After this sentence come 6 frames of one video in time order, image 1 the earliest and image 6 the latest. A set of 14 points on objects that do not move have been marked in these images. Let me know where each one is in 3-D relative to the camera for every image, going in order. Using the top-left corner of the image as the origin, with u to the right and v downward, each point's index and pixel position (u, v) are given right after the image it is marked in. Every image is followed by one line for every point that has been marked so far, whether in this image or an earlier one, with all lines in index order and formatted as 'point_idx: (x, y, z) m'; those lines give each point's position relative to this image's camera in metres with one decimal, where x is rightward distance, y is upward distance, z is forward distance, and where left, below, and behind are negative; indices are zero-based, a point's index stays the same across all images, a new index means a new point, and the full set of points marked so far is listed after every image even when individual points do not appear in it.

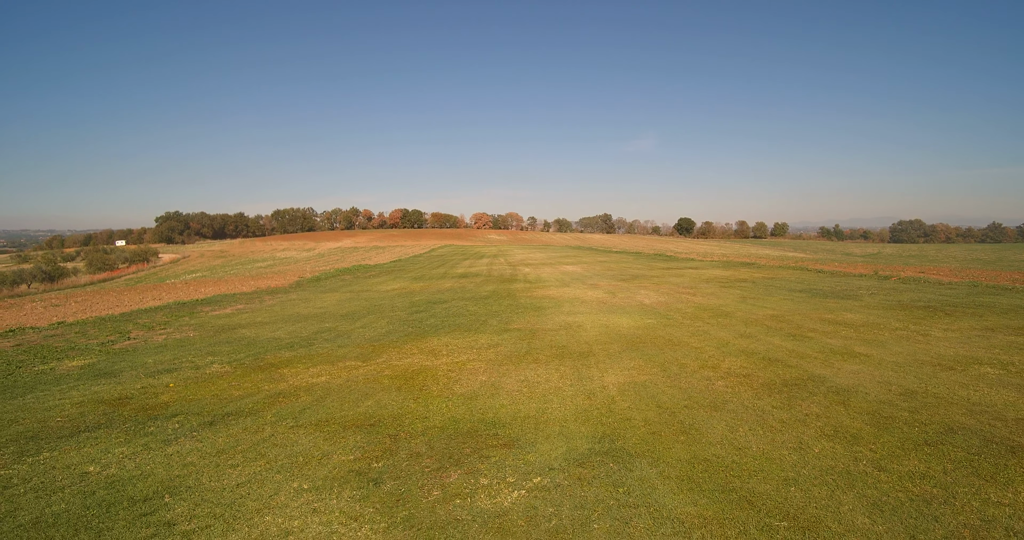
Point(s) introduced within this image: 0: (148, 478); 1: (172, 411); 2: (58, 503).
0: (-3.9, -2.2, +4.8) m
1: (-5.2, -2.1, +6.8) m
2: (-4.5, -2.3, +4.4) m
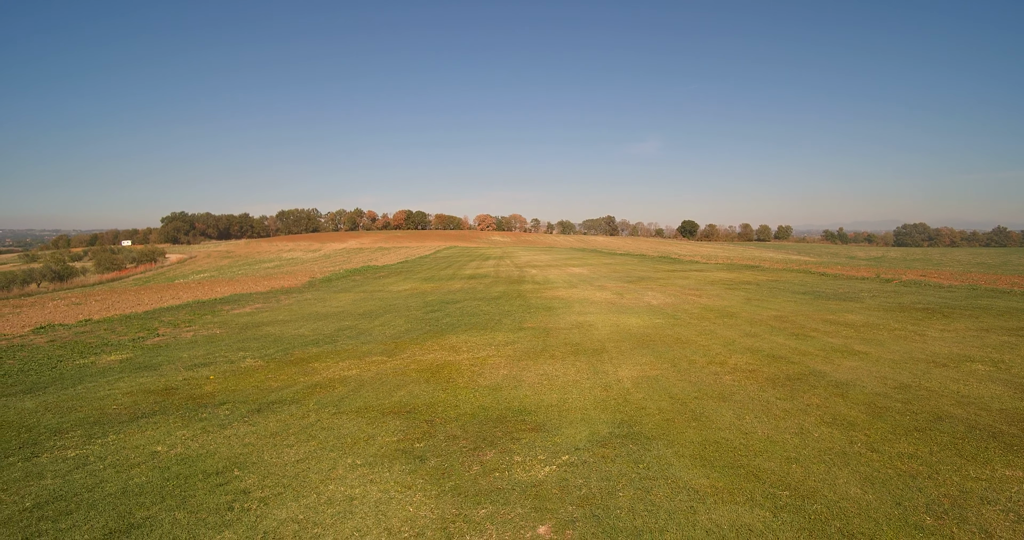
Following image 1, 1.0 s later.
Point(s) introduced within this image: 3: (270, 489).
0: (-3.5, -2.2, +5.4) m
1: (-4.8, -2.1, +7.4) m
2: (-4.1, -2.3, +5.0) m
3: (-2.4, -2.2, +4.5) m
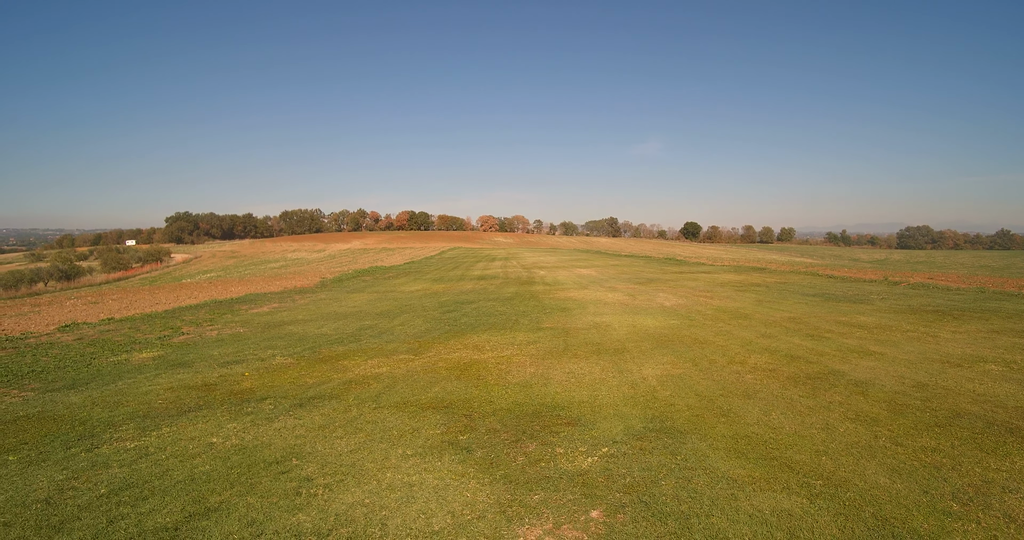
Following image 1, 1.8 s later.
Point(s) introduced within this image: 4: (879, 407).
0: (-3.0, -2.2, +5.7) m
1: (-4.3, -2.1, +7.7) m
2: (-3.6, -2.3, +5.3) m
3: (-1.9, -2.2, +4.8) m
4: (+5.3, -2.0, +6.5) m
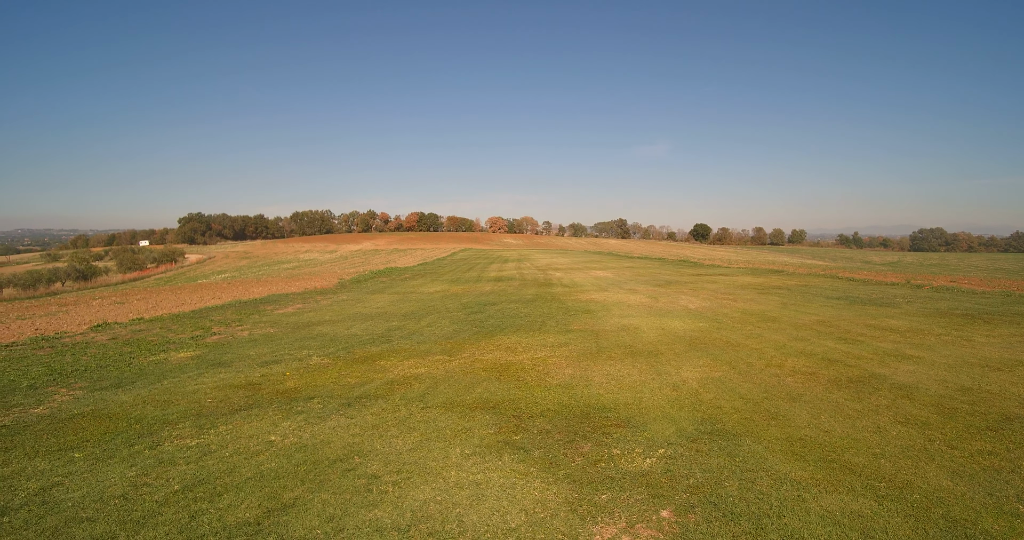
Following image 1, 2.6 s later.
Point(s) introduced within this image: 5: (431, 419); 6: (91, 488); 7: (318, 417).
0: (-2.3, -2.2, +5.8) m
1: (-3.6, -2.2, +7.8) m
2: (-3.0, -2.3, +5.4) m
3: (-1.3, -2.3, +5.0) m
4: (+6.0, -2.0, +6.5) m
5: (-1.2, -2.1, +6.5) m
6: (-4.6, -2.4, +4.8) m
7: (-2.9, -2.2, +6.7) m
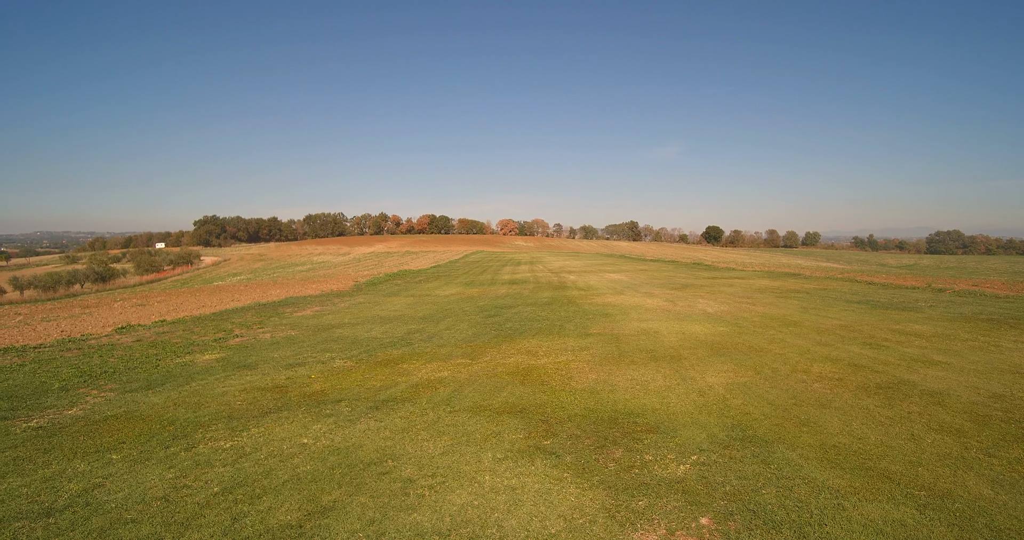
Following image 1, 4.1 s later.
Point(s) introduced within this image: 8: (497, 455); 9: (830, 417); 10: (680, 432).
0: (-1.9, -2.3, +5.9) m
1: (-3.2, -2.2, +7.9) m
2: (-2.6, -2.4, +5.5) m
3: (-0.9, -2.3, +5.0) m
4: (+6.4, -2.1, +6.4) m
5: (-0.8, -2.2, +6.5) m
6: (-4.2, -2.4, +5.0) m
7: (-2.5, -2.3, +6.8) m
8: (-0.2, -2.3, +5.5) m
9: (+4.5, -2.1, +6.4) m
10: (+2.3, -2.2, +6.1) m
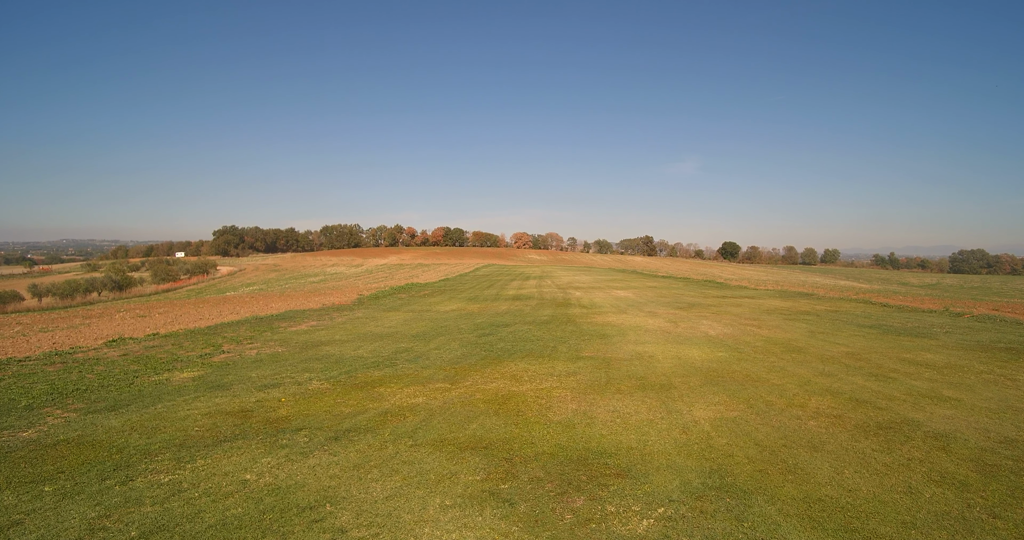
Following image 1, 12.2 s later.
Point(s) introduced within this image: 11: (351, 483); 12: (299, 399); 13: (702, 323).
0: (-2.5, -2.6, +5.5) m
1: (-3.6, -2.6, +7.6) m
2: (-3.1, -2.7, +5.1) m
3: (-1.5, -2.6, +4.6) m
4: (+5.8, -2.5, +5.7) m
5: (-1.3, -2.6, +6.1) m
6: (-4.8, -2.7, +4.6) m
7: (-3.0, -2.6, +6.4) m
8: (-0.8, -2.6, +5.0) m
9: (+4.0, -2.5, +5.8) m
10: (+1.7, -2.5, +5.5) m
11: (-2.0, -2.6, +5.5) m
12: (-4.3, -2.6, +9.0) m
13: (+7.1, -2.0, +16.9) m
